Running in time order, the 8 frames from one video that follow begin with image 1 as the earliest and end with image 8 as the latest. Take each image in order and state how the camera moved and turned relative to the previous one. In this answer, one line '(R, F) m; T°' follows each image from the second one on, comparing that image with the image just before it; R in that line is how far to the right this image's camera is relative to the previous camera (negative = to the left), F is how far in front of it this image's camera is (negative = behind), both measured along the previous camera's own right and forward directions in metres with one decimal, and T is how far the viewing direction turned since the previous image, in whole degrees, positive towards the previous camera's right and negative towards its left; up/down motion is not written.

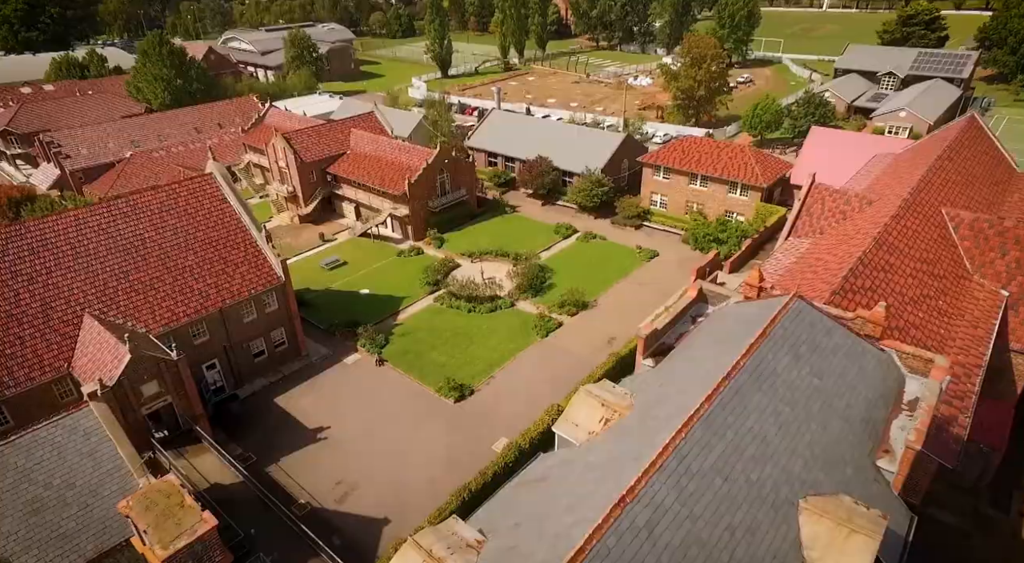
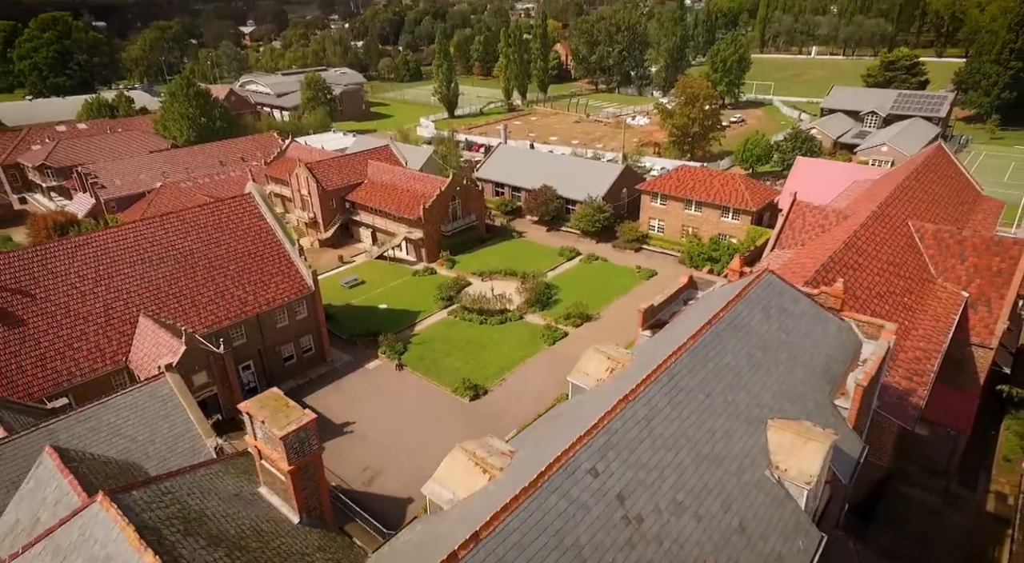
(-0.6, -3.2) m; 0°
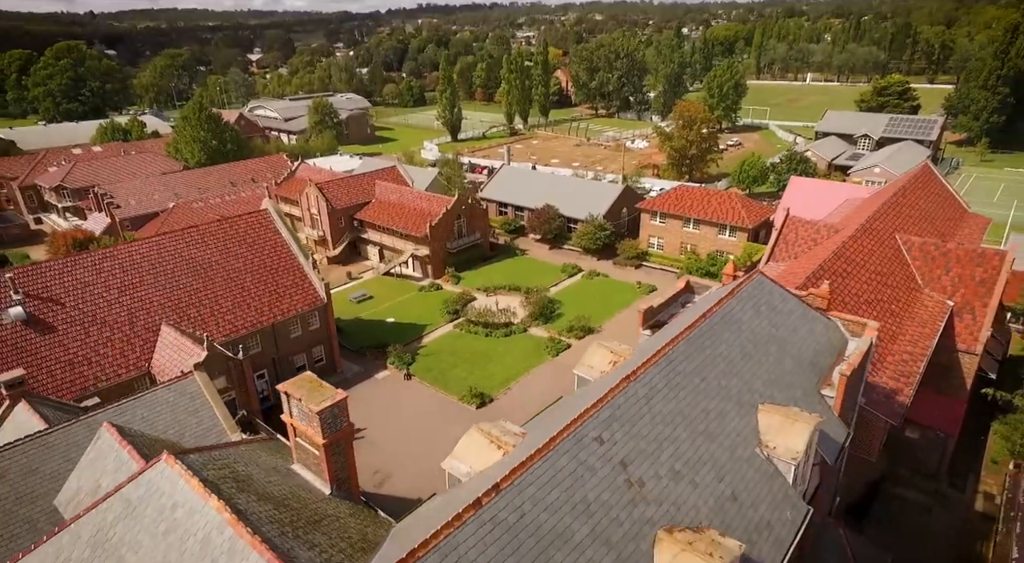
(-0.3, -1.5) m; 0°
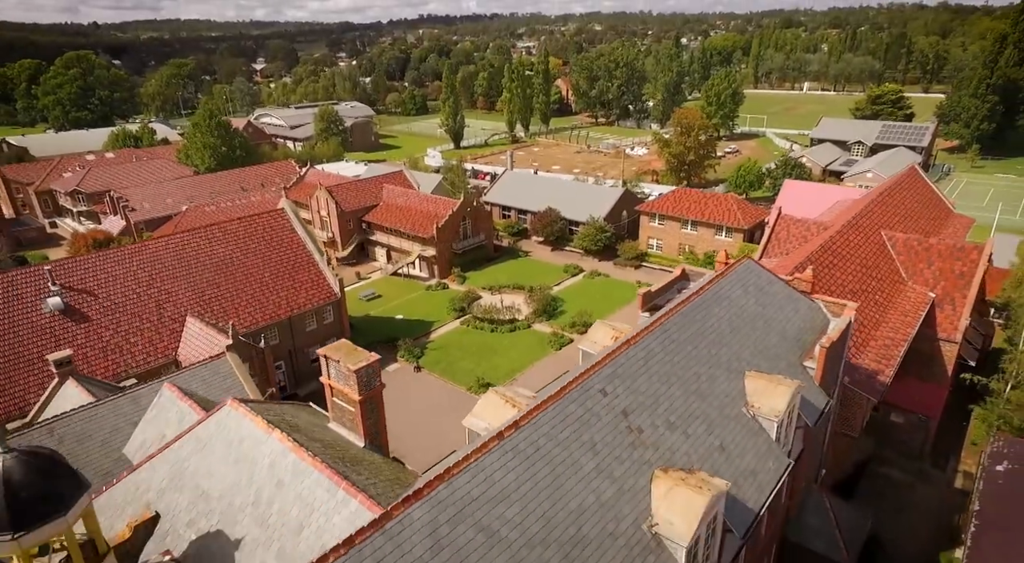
(-0.3, -1.9) m; 0°
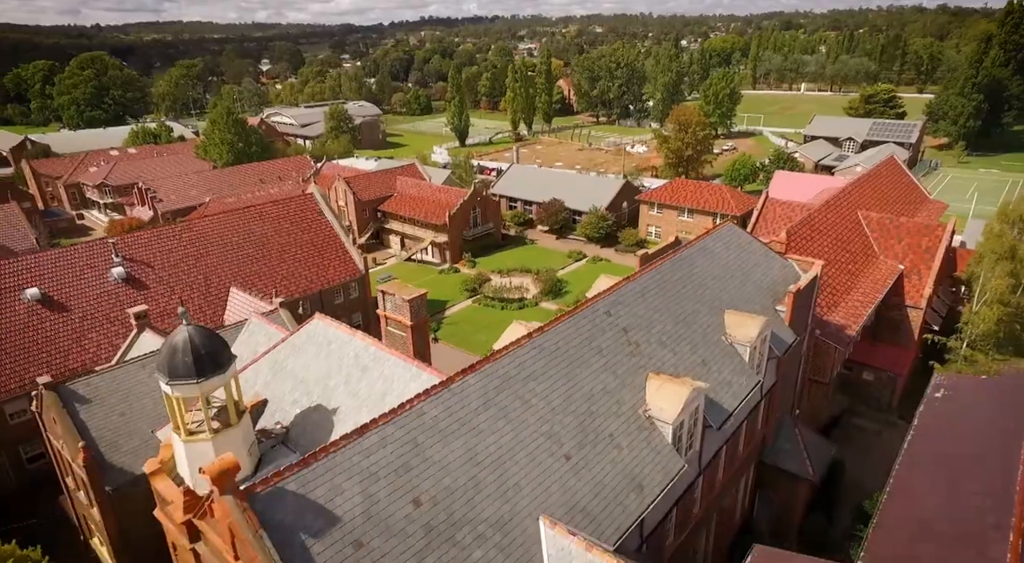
(-0.7, -3.8) m; 0°
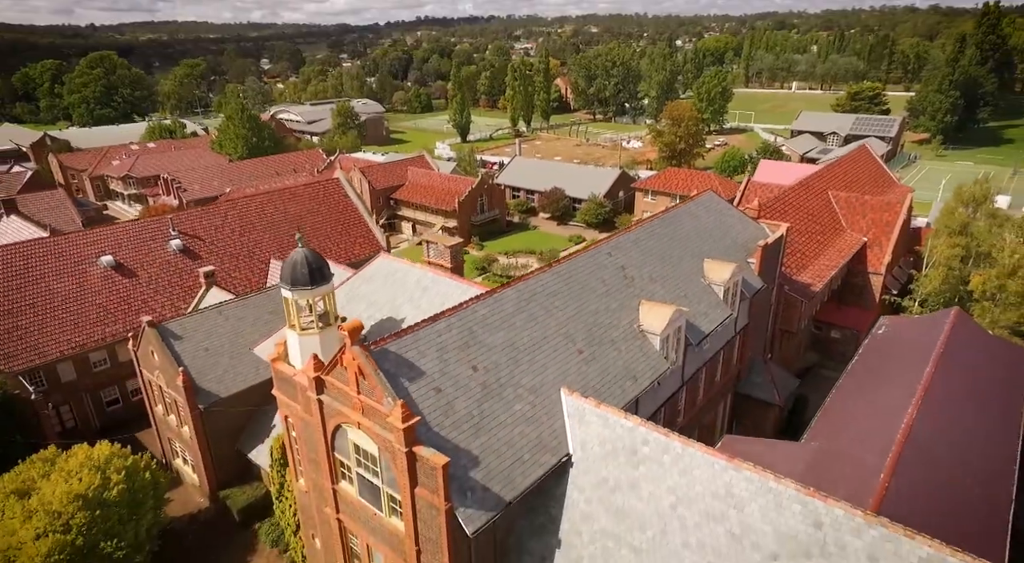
(-0.9, -4.9) m; 0°
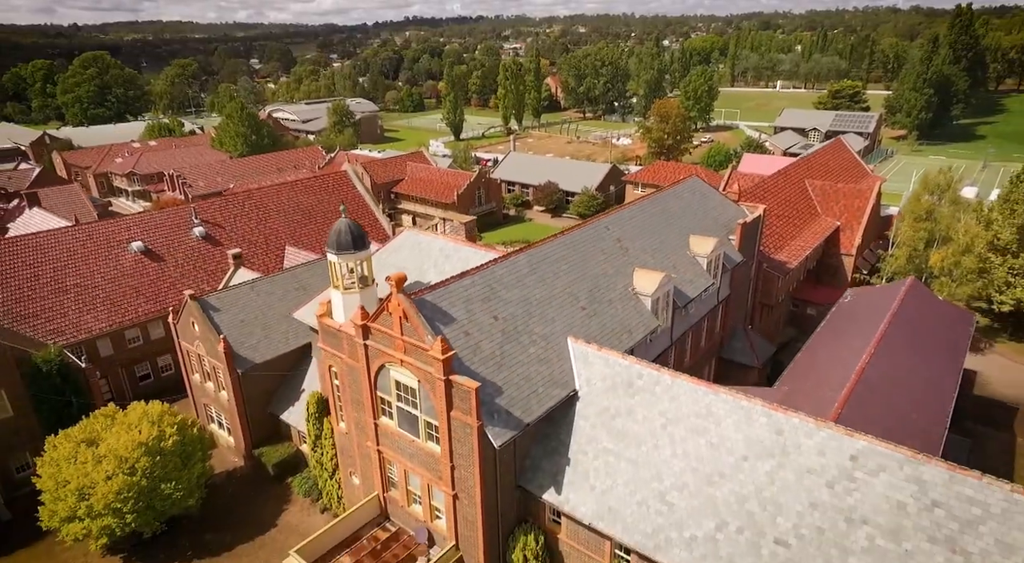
(-0.8, -3.1) m; +1°
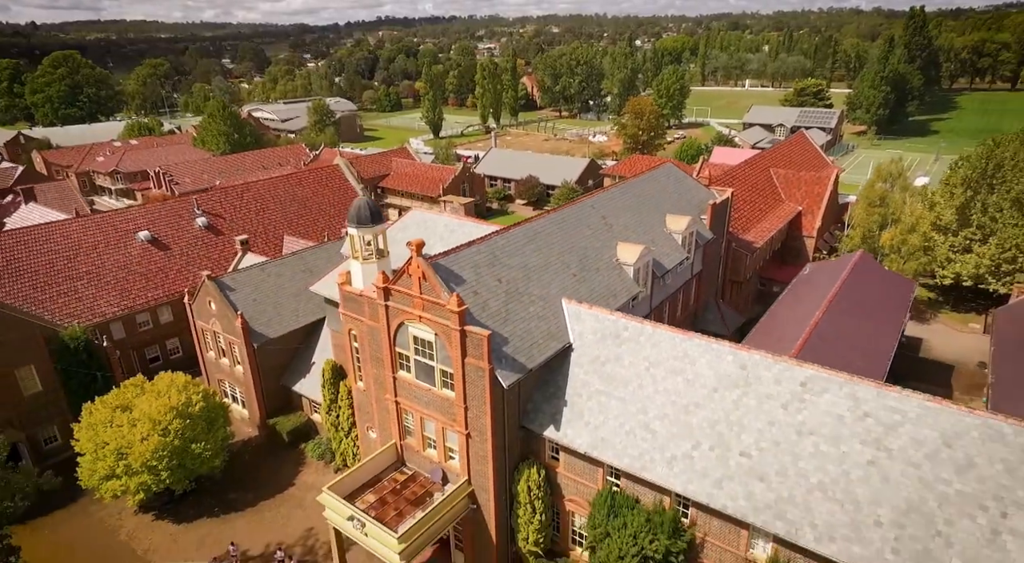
(-0.9, -3.0) m; +2°
